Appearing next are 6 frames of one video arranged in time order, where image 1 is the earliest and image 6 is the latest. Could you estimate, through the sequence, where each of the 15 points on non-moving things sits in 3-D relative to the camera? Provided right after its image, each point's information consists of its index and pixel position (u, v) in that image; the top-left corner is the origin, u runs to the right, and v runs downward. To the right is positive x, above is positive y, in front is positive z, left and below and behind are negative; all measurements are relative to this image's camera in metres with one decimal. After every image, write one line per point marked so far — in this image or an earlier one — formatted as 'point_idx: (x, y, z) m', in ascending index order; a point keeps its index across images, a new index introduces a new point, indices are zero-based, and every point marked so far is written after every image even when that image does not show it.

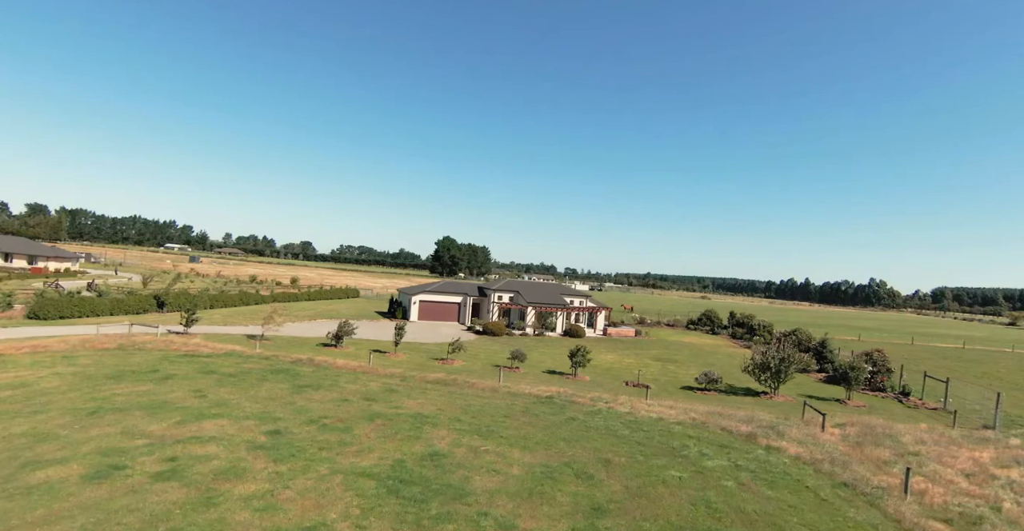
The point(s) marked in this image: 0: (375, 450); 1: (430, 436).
0: (-4.9, -6.6, +16.6) m
1: (-3.2, -6.6, +18.1) m
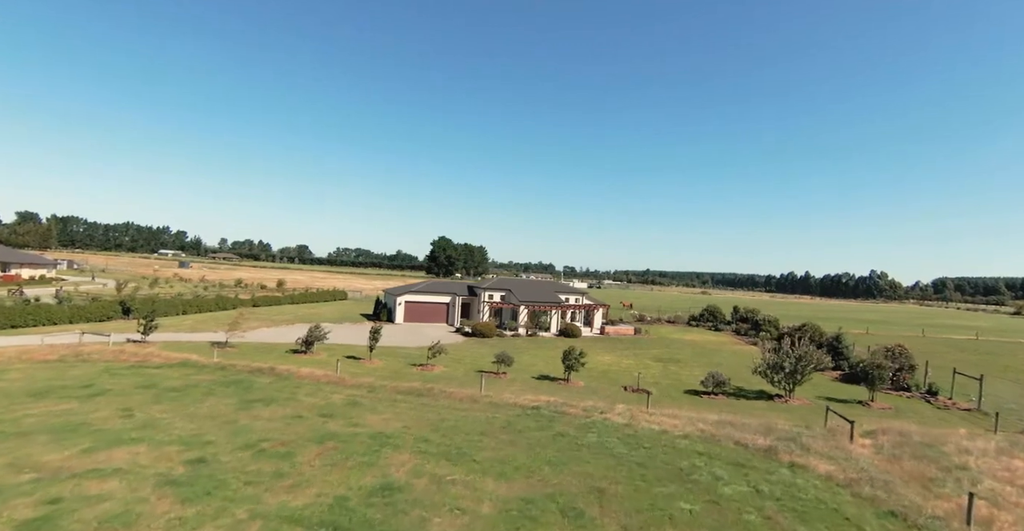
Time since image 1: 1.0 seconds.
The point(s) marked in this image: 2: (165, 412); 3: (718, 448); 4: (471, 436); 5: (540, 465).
0: (-5.7, -6.3, +13.5) m
1: (-4.0, -6.3, +15.0) m
2: (-14.4, -6.1, +19.5) m
3: (+7.6, -6.8, +17.4) m
4: (-1.5, -6.4, +17.5) m
5: (+0.9, -6.5, +15.3) m
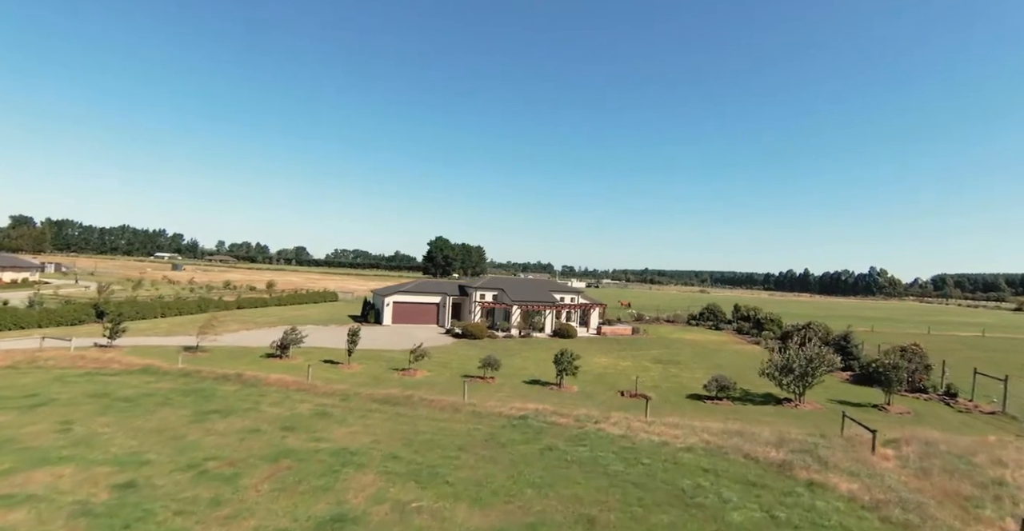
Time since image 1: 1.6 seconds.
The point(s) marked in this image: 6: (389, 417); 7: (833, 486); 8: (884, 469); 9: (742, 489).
0: (-6.3, -6.1, +11.5) m
1: (-4.6, -6.1, +13.1) m
2: (-15.0, -6.0, +17.5) m
3: (+7.0, -6.5, +15.5) m
4: (-2.2, -6.2, +15.5) m
5: (+0.3, -6.3, +13.4) m
6: (-5.0, -6.1, +19.1) m
7: (+9.6, -6.6, +14.1) m
8: (+12.3, -6.7, +15.7) m
9: (+6.7, -6.5, +13.7) m
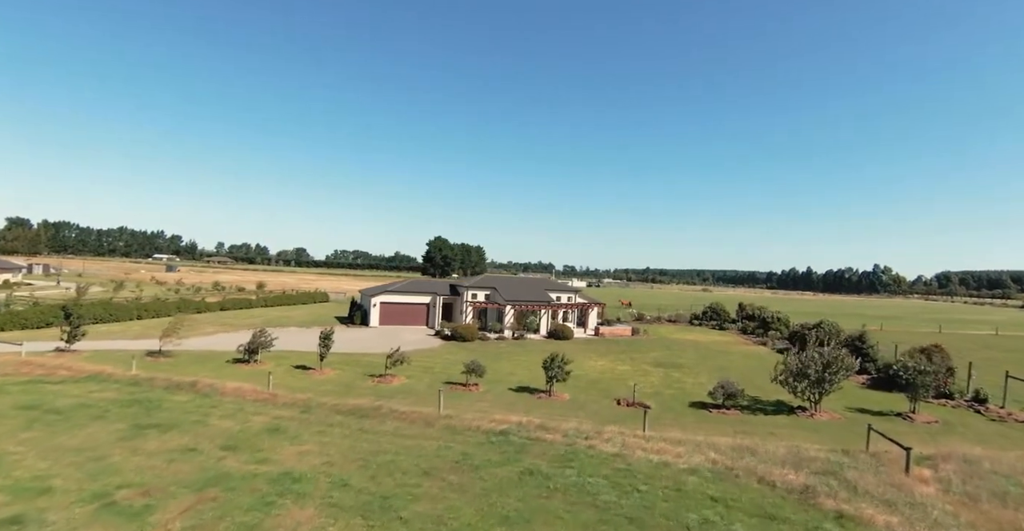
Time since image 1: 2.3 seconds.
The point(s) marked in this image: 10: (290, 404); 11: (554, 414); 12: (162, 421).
0: (-7.1, -6.0, +9.2) m
1: (-5.4, -5.9, +10.7) m
2: (-15.8, -5.8, +15.2) m
3: (+6.2, -6.2, +13.1) m
4: (-2.9, -6.0, +13.2) m
5: (-0.5, -6.0, +11.0) m
6: (-5.7, -6.0, +16.8) m
7: (+8.9, -6.3, +11.7) m
8: (+11.6, -6.5, +13.3) m
9: (+5.9, -6.2, +11.3) m
10: (-9.4, -5.9, +19.9) m
11: (+1.8, -6.2, +19.6) m
12: (-13.3, -5.9, +18.0) m
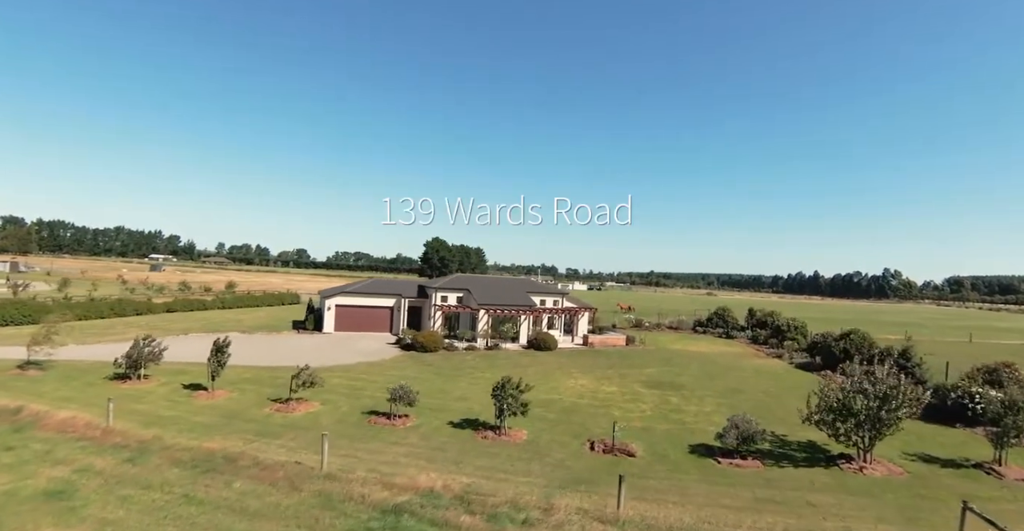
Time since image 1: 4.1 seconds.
0: (-9.4, -5.6, +3.3) m
1: (-7.8, -5.5, +4.8) m
2: (-18.1, -5.4, +9.4) m
3: (+3.9, -5.9, +7.1) m
4: (-5.3, -5.6, +7.3) m
5: (-2.8, -5.7, +5.1) m
6: (-8.0, -5.6, +10.9) m
7: (+6.5, -6.0, +5.7) m
8: (+9.3, -6.2, +7.2) m
9: (+3.6, -5.9, +5.3) m
10: (-11.7, -5.5, +14.0) m
11: (-0.5, -5.9, +13.7) m
12: (-15.6, -5.5, +12.2) m
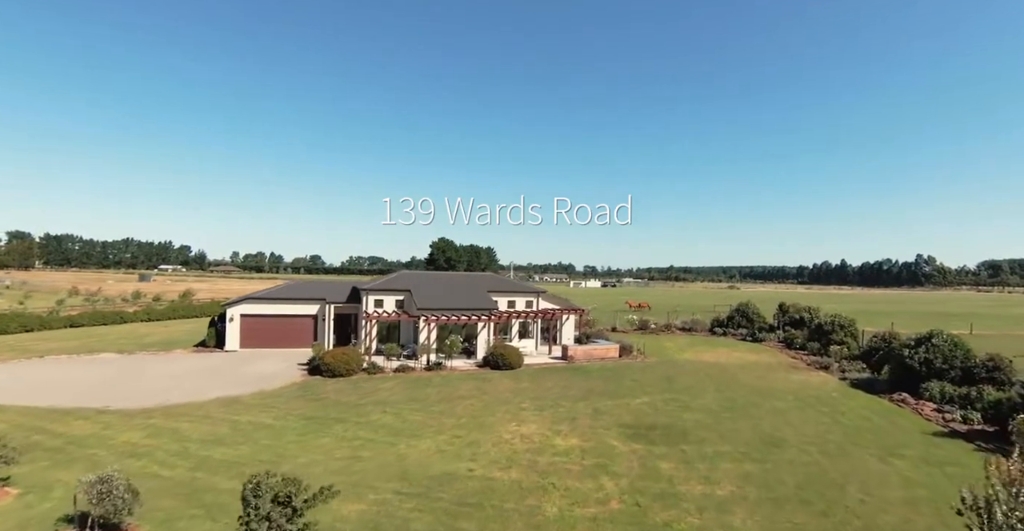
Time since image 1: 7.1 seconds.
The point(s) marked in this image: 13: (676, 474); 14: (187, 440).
0: (-13.6, -5.4, -5.5) m
1: (-11.9, -5.3, -4.0) m
2: (-22.1, -5.5, +1.0) m
3: (-0.2, -5.3, -2.2) m
4: (-9.3, -5.3, -1.6) m
5: (-7.0, -5.3, -3.9) m
6: (-11.9, -5.4, +2.1) m
7: (+2.4, -5.3, -3.6) m
8: (+5.2, -5.4, -2.2) m
9: (-0.6, -5.3, -3.9) m
10: (-15.4, -5.4, +5.4) m
11: (-4.3, -5.4, +4.6) m
12: (-19.5, -5.5, +3.6) m
13: (+4.7, -5.7, +13.0) m
14: (-10.2, -5.4, +14.9) m
